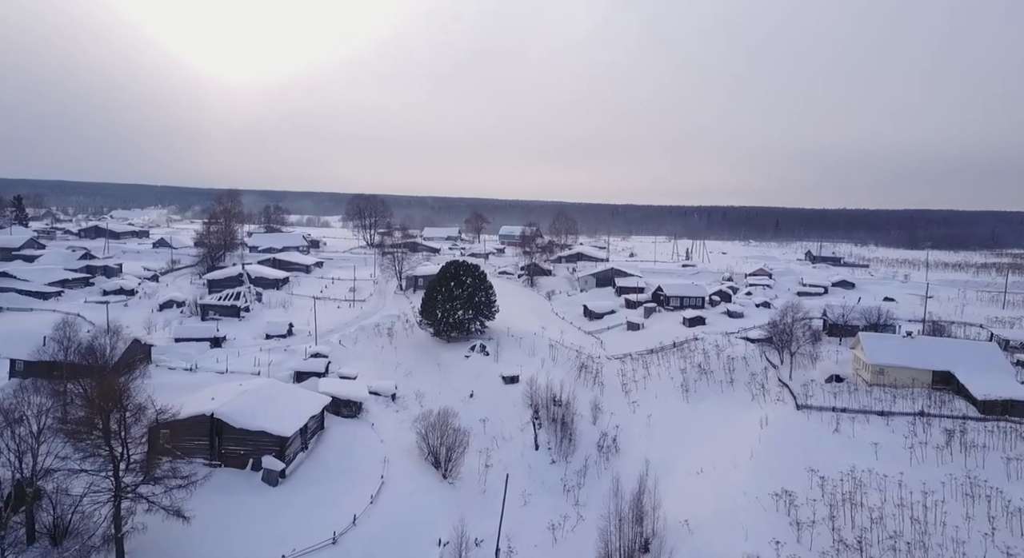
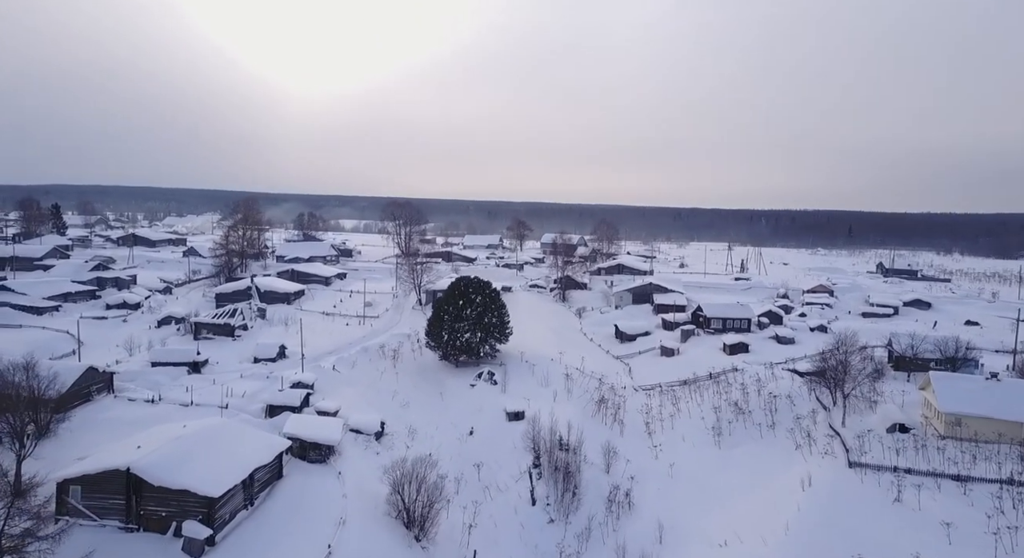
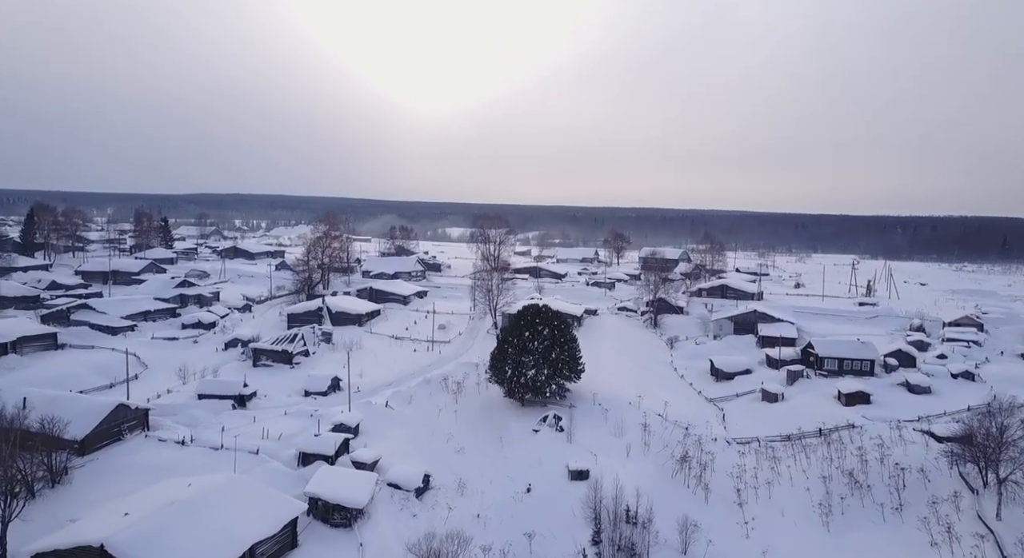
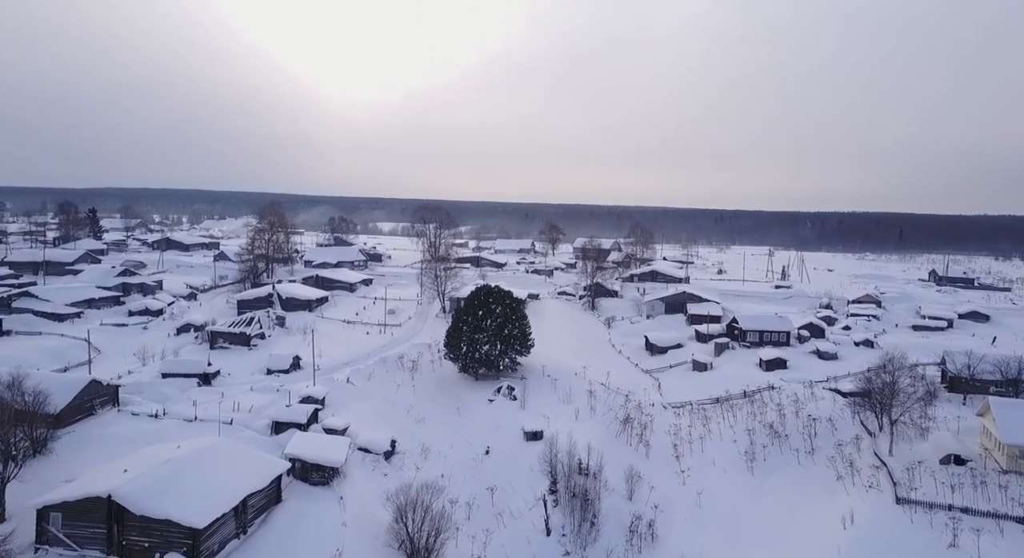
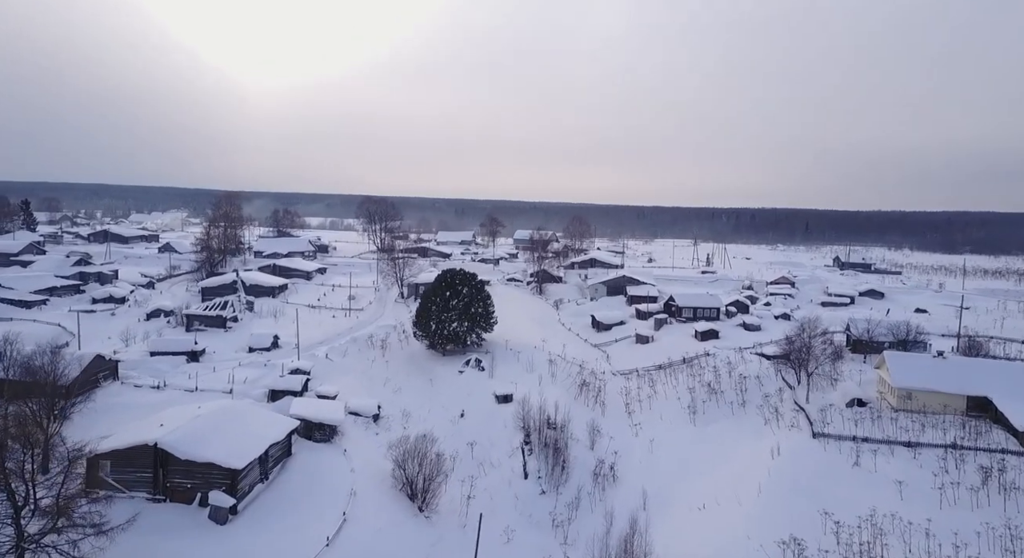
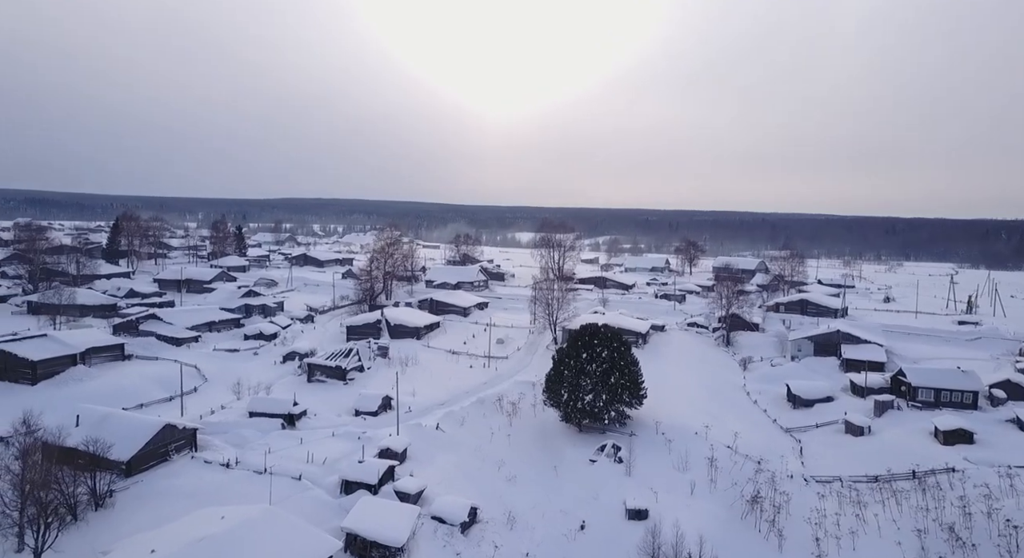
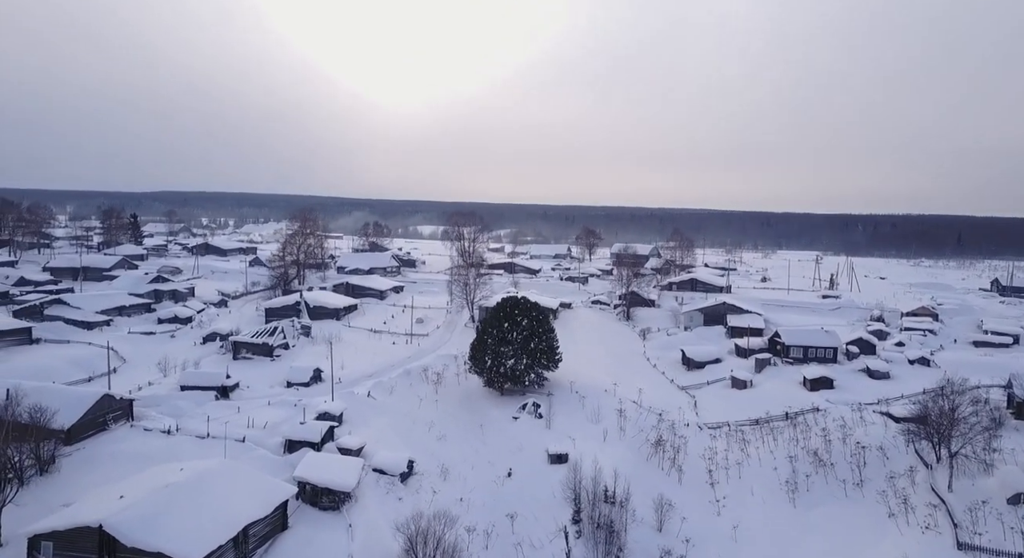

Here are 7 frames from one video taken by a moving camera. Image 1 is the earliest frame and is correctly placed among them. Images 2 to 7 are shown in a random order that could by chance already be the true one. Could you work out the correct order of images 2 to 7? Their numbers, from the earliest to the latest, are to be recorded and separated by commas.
5, 2, 4, 7, 3, 6
